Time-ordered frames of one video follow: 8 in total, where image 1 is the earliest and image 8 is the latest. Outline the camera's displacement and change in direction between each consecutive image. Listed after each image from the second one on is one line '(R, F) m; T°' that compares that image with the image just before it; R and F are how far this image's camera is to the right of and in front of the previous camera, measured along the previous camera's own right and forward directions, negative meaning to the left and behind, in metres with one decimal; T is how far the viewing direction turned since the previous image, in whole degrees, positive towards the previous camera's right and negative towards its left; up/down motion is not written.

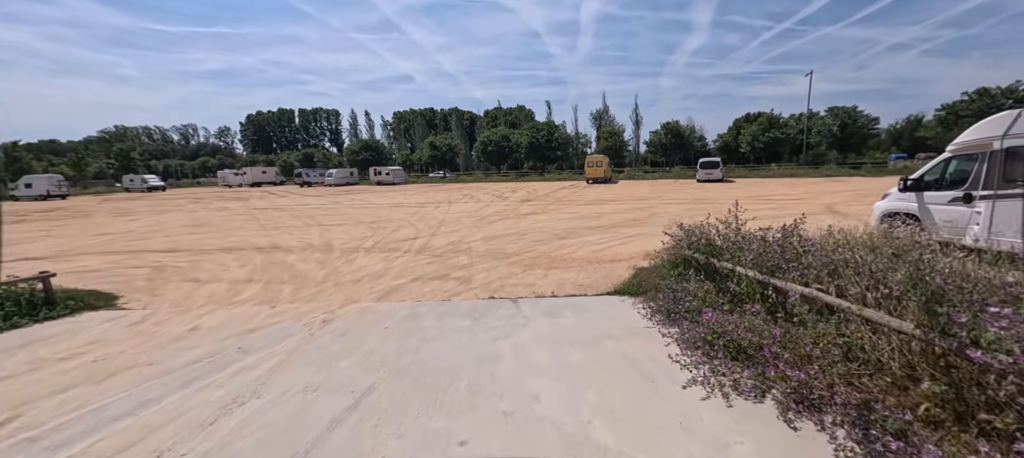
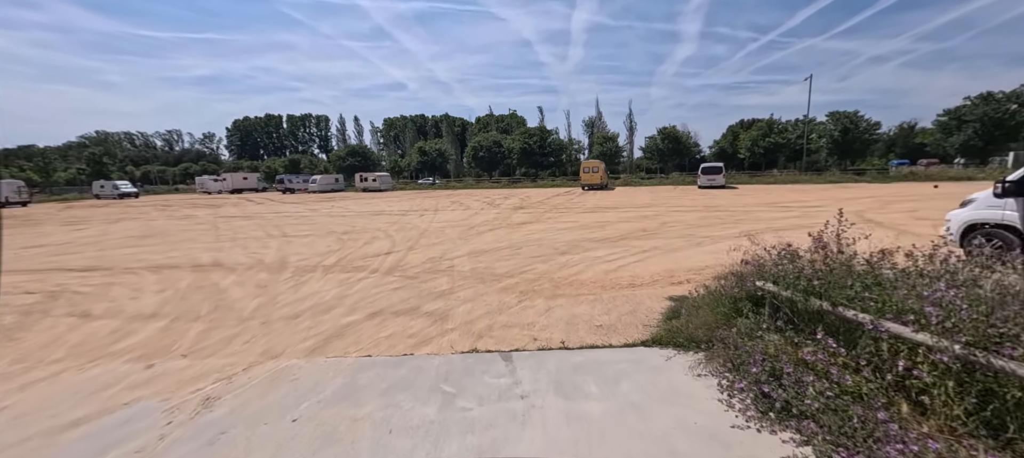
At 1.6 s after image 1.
(0.0, +2.0) m; +1°
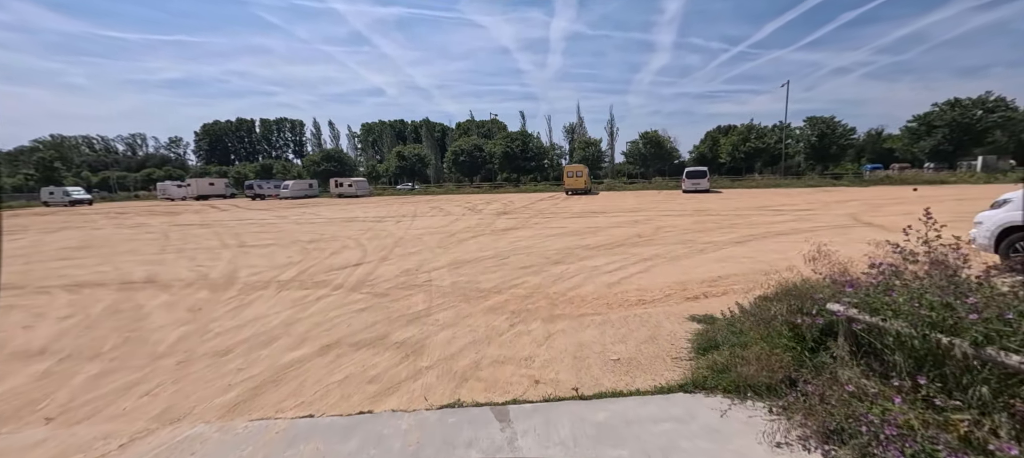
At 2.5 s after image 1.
(-0.1, +1.1) m; +3°
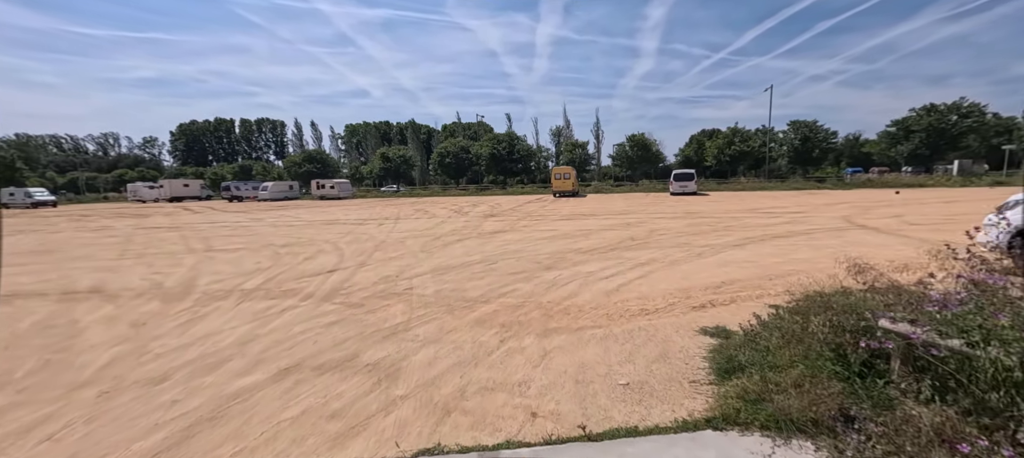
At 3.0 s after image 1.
(0.0, +0.6) m; +2°
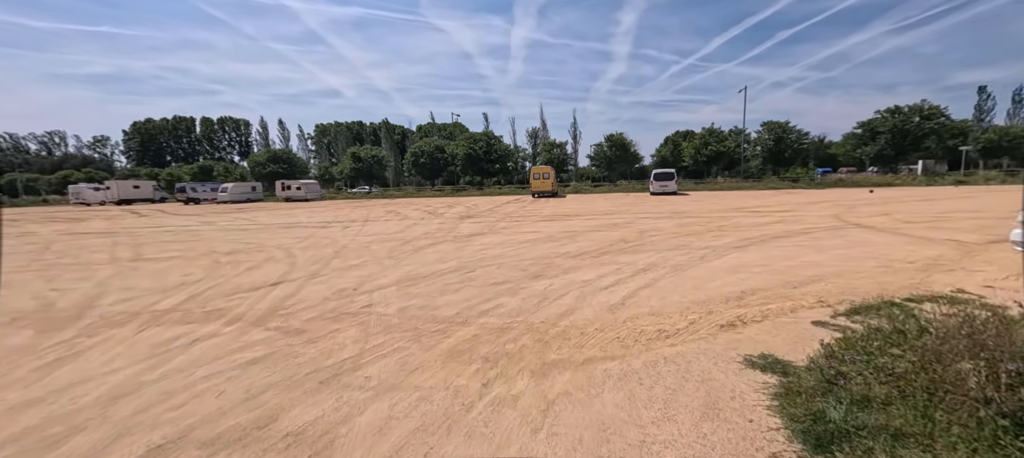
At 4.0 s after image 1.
(-0.1, +1.2) m; +4°
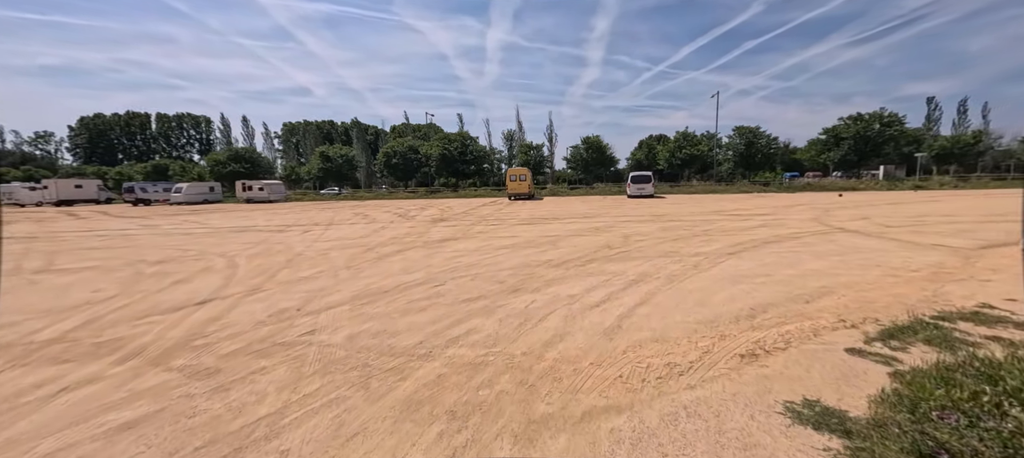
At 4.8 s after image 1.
(0.0, +0.9) m; +4°
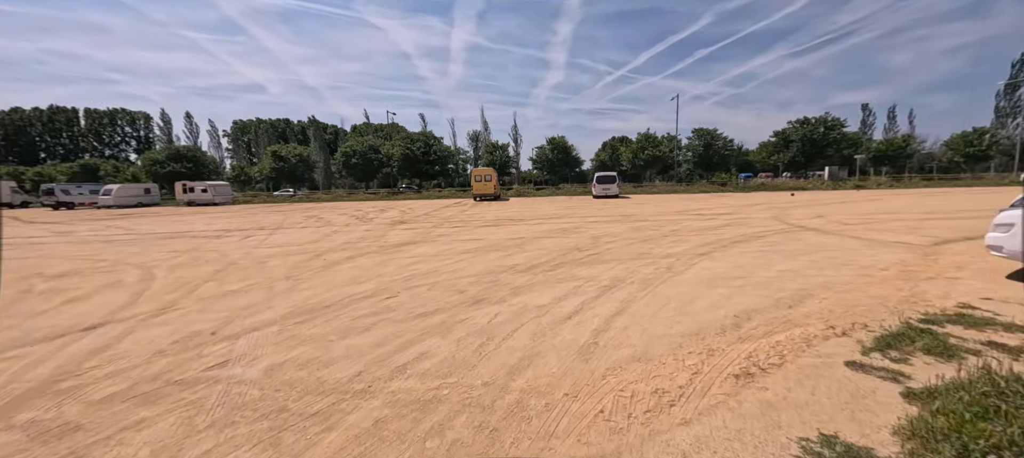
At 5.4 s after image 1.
(+0.1, +0.7) m; +5°
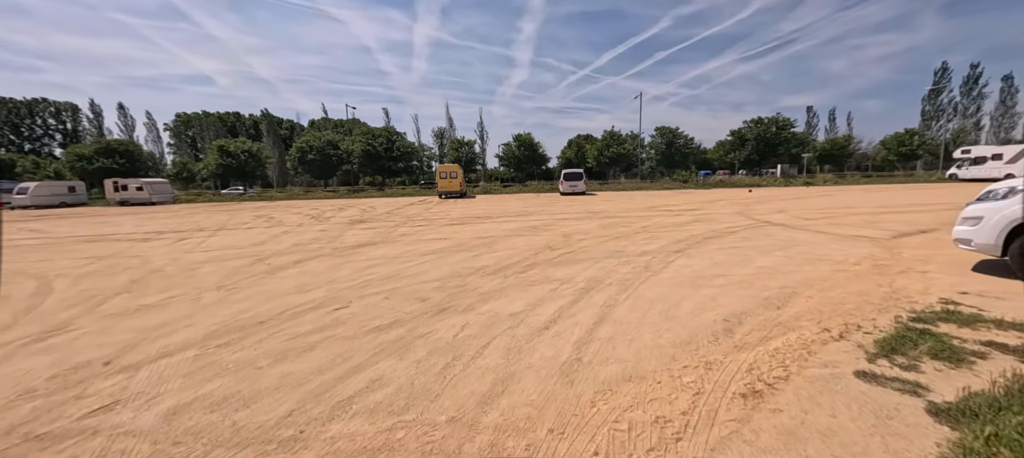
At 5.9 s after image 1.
(0.0, +0.6) m; +5°
